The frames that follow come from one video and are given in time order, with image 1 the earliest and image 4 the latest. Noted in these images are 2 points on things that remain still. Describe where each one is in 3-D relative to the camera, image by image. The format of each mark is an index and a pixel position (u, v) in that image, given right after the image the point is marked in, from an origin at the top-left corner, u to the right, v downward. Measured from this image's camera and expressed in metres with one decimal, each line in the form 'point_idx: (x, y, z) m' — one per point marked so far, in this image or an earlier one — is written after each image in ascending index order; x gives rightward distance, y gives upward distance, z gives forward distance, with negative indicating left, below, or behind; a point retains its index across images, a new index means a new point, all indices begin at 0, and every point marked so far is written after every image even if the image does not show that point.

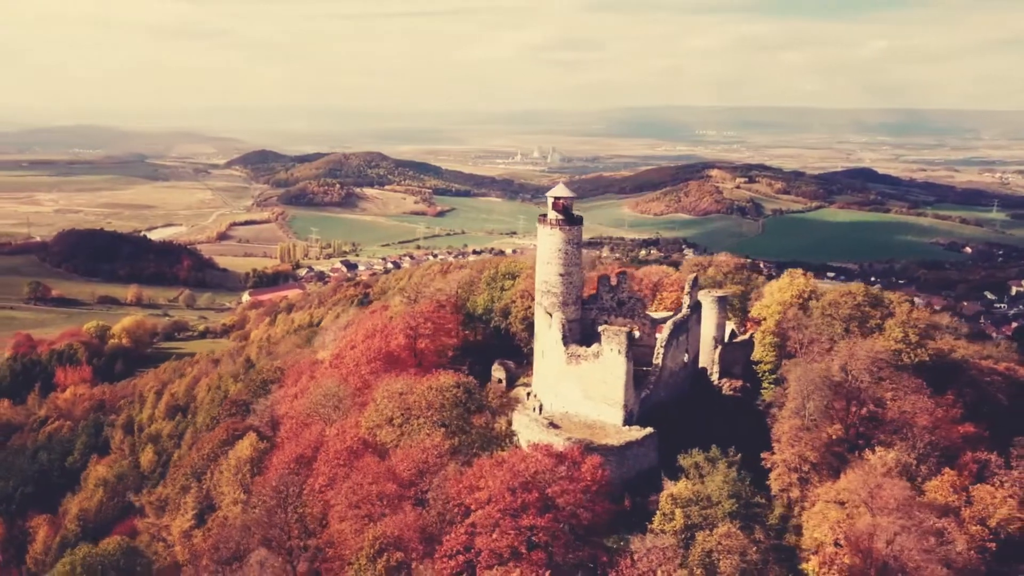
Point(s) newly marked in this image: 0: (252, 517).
0: (-6.4, -5.6, +19.6) m
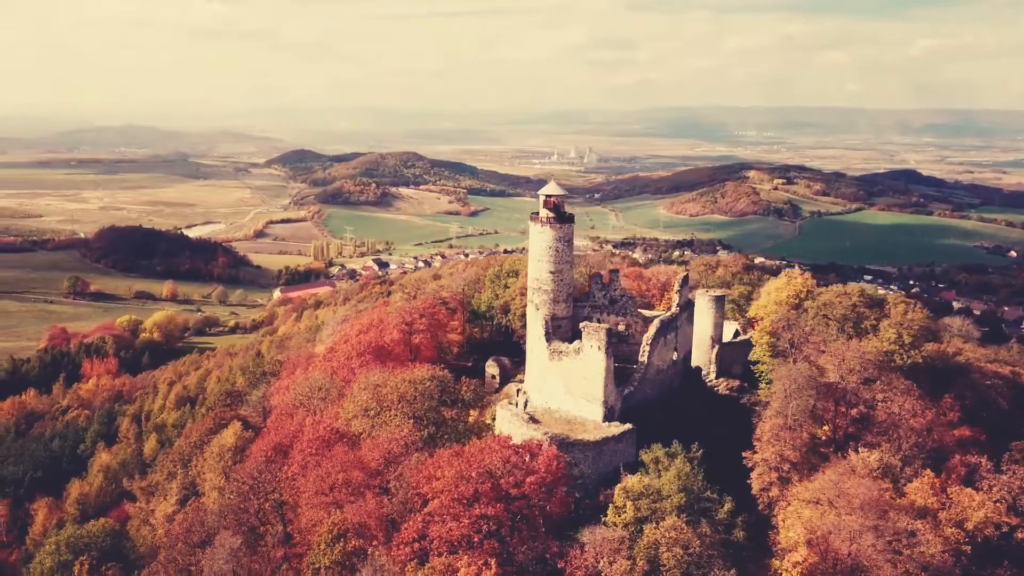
0: (-7.1, -5.4, +20.2) m
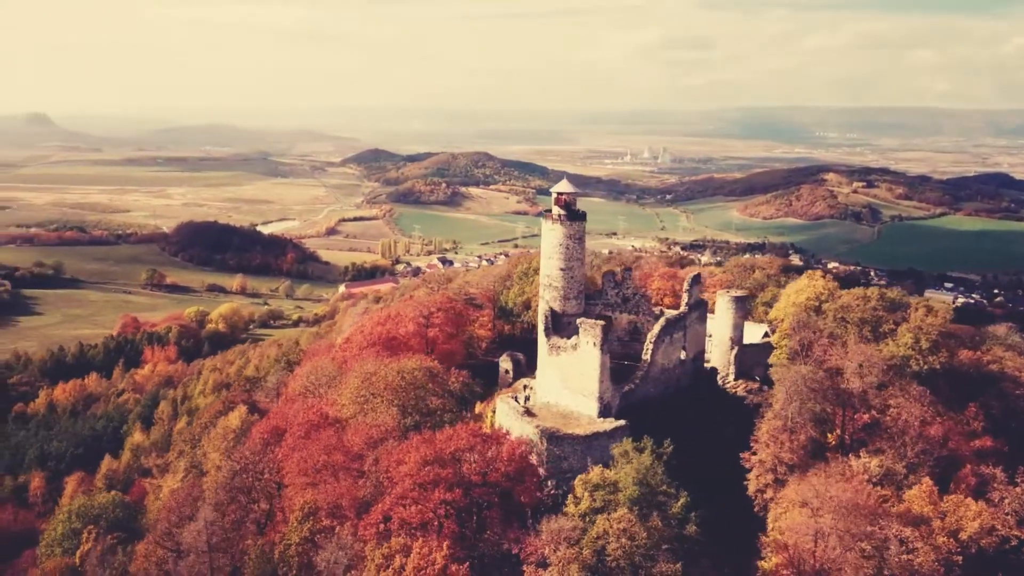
0: (-7.5, -5.1, +21.2) m
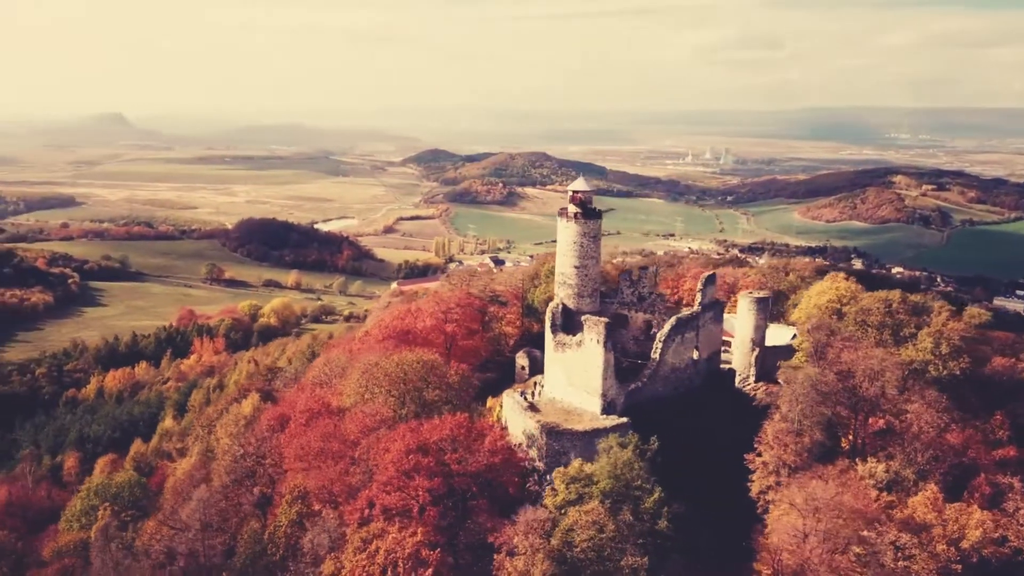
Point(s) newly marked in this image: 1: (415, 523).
0: (-7.5, -4.9, +22.0) m
1: (-1.9, -5.1, +17.4) m
